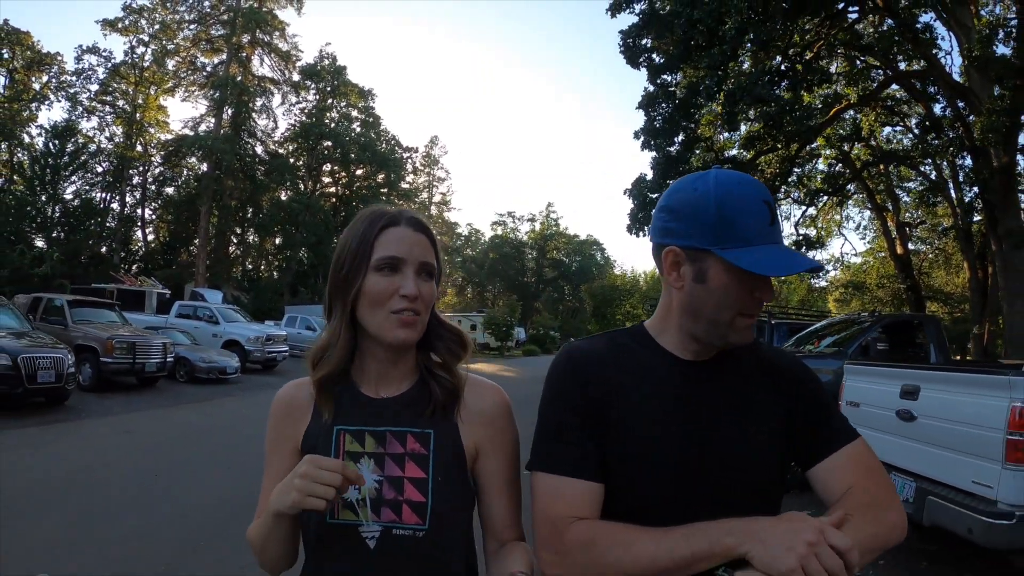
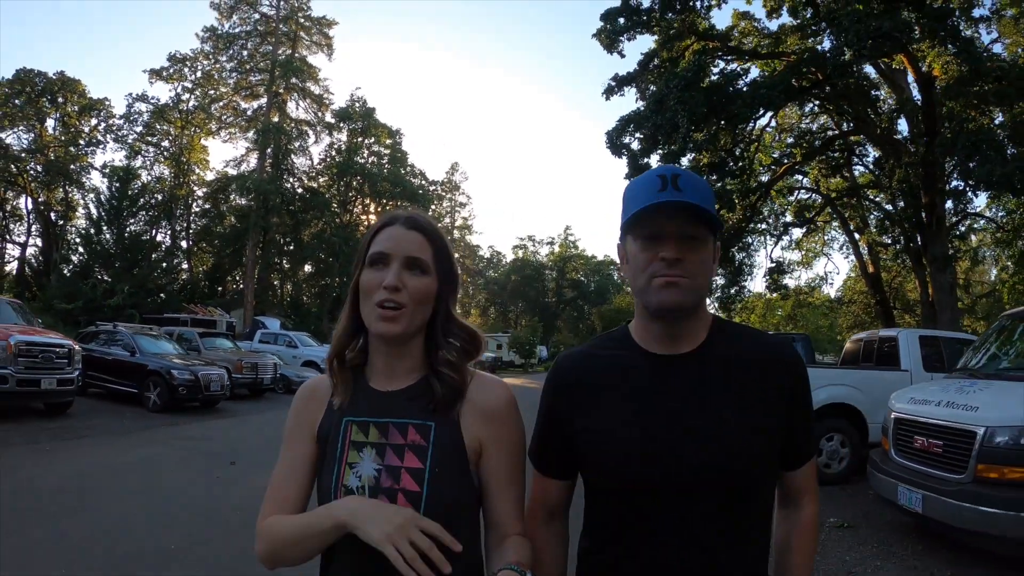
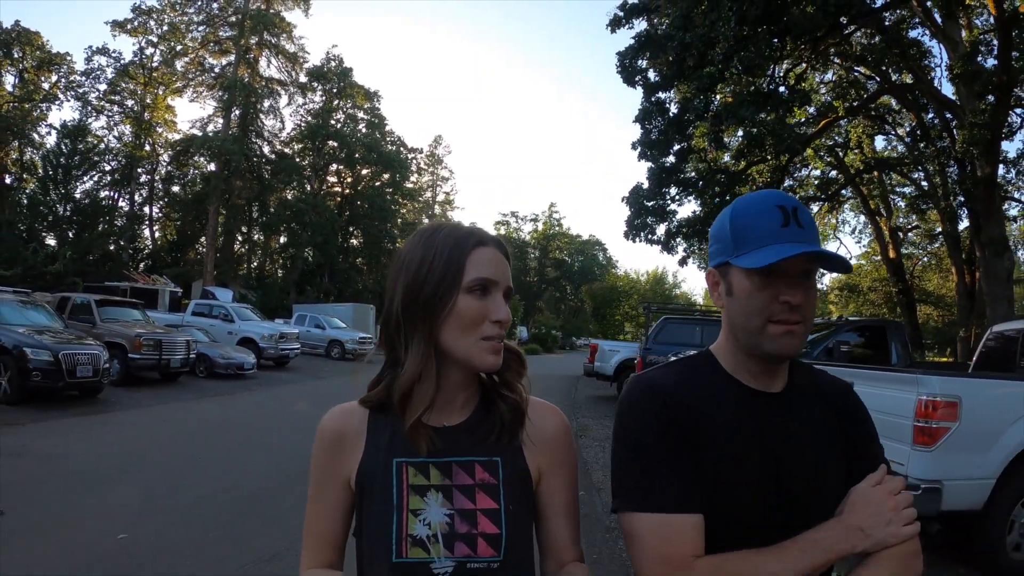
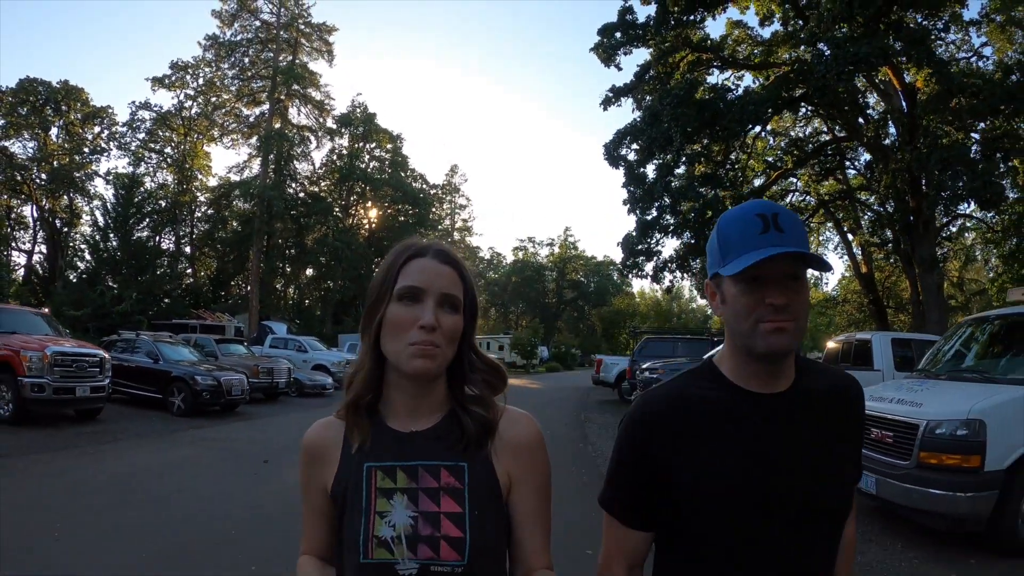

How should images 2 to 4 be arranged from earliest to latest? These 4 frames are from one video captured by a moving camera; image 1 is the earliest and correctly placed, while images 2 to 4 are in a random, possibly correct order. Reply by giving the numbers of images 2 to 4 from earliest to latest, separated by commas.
3, 2, 4
